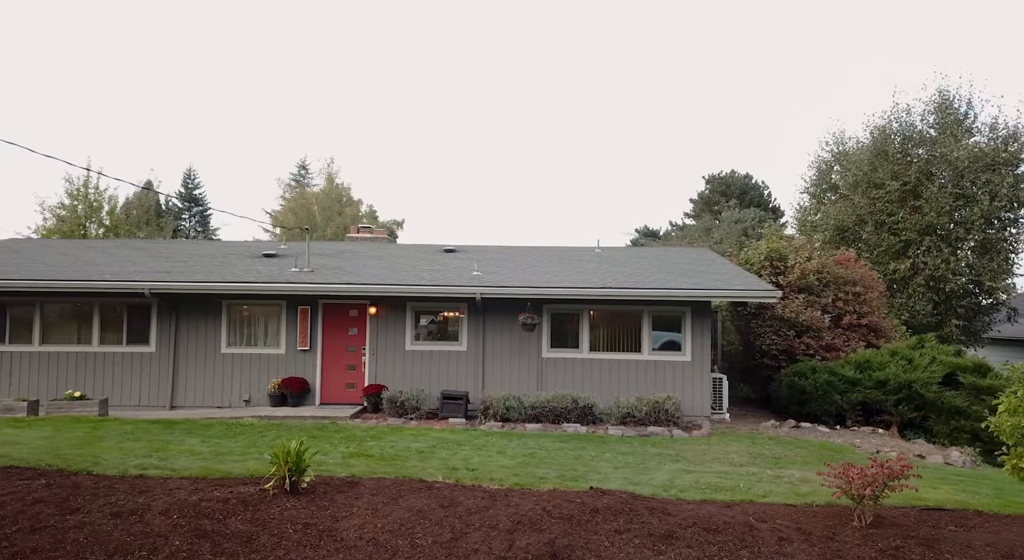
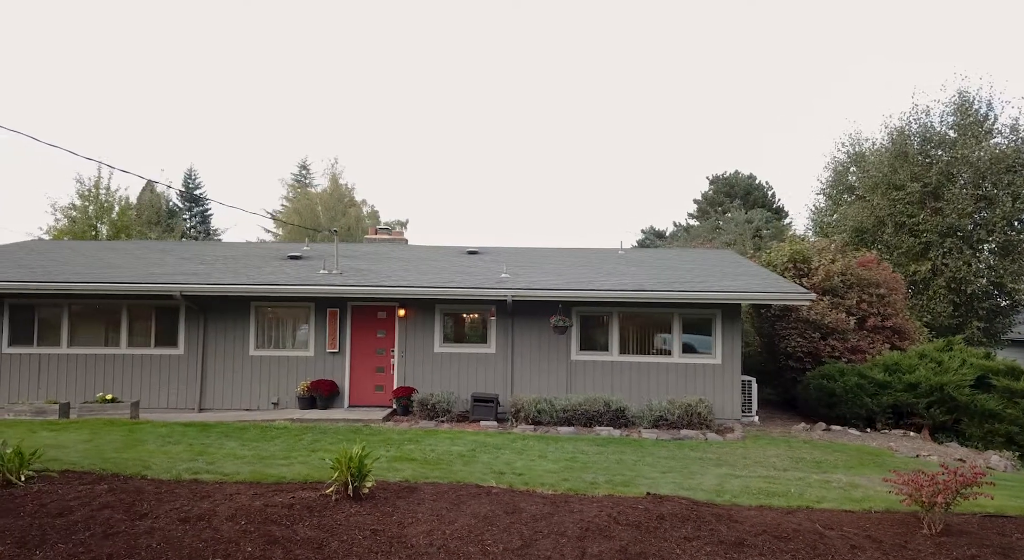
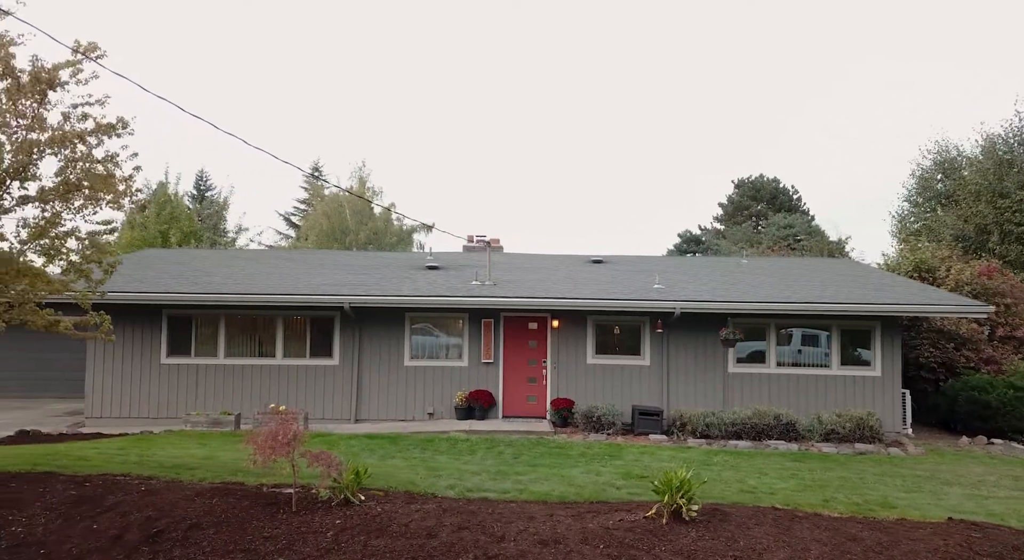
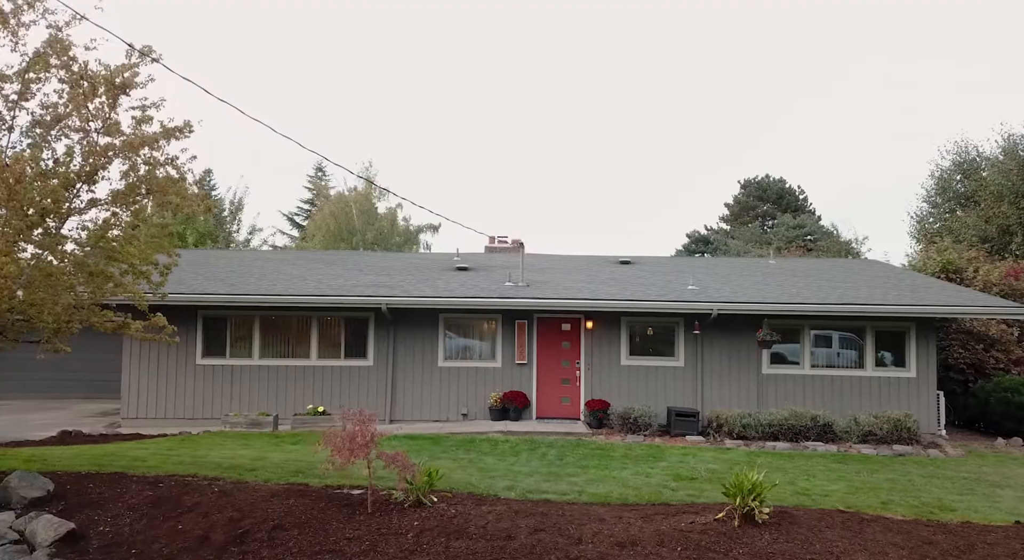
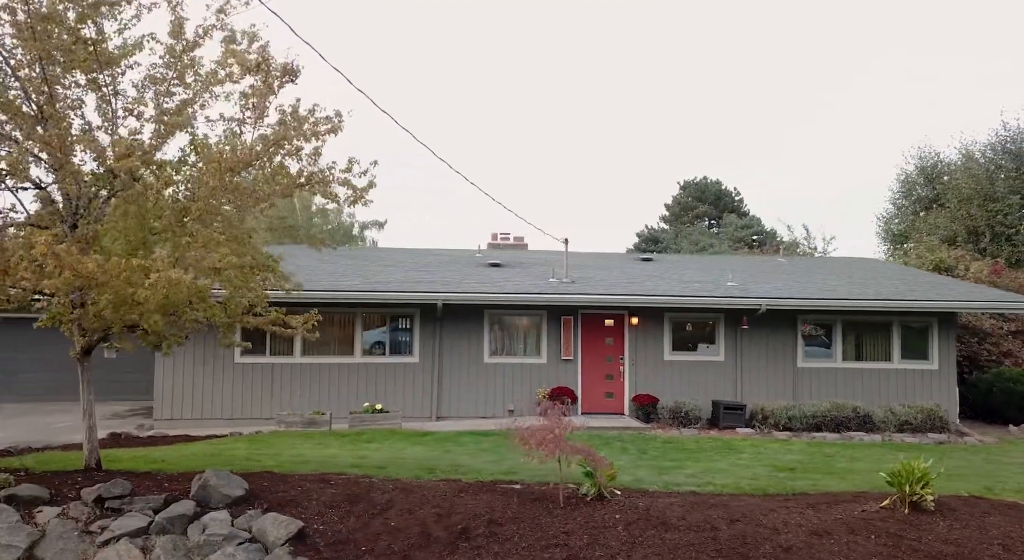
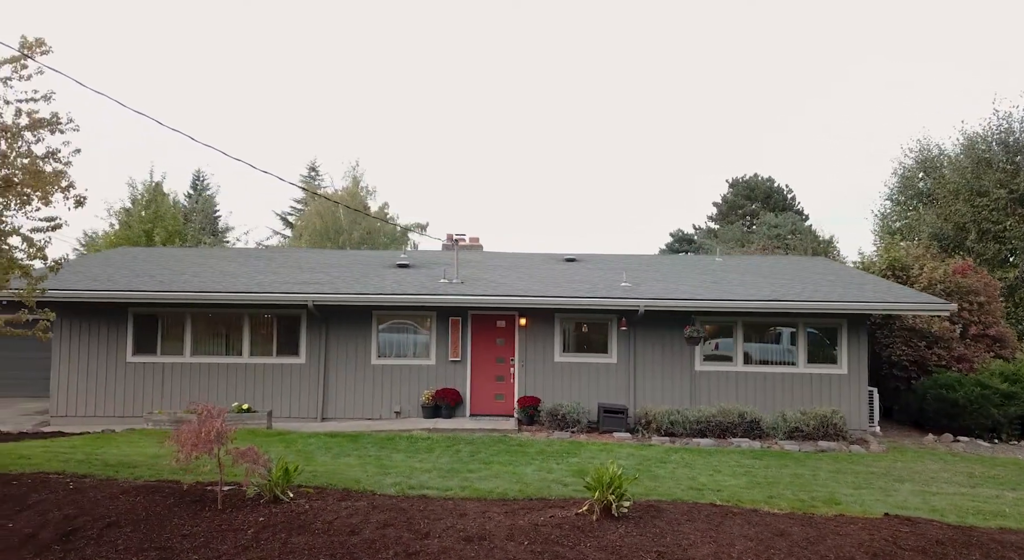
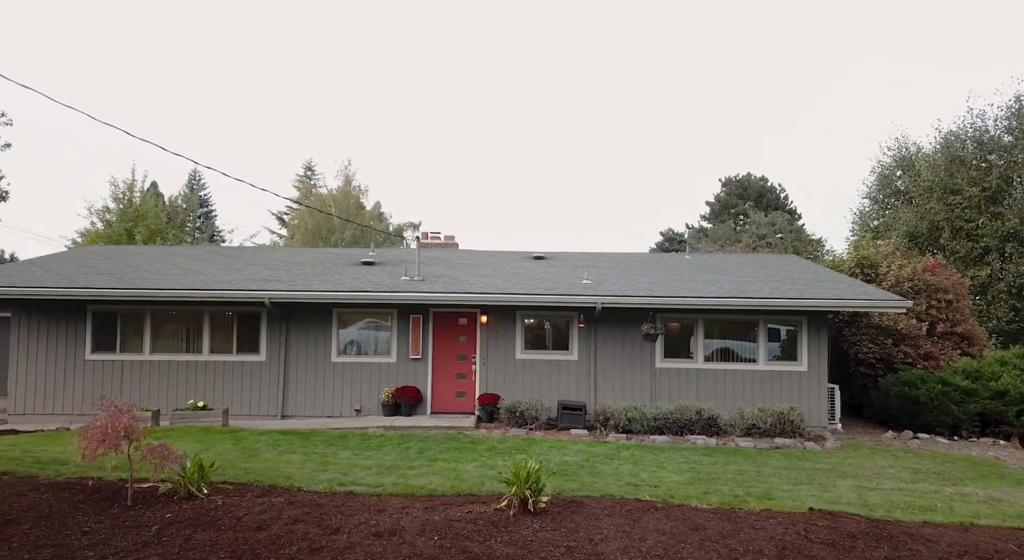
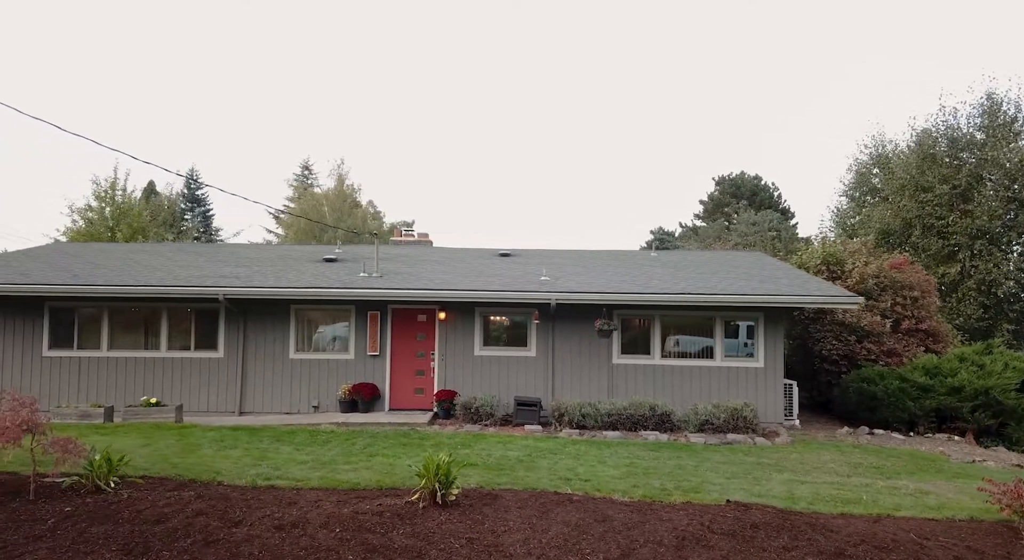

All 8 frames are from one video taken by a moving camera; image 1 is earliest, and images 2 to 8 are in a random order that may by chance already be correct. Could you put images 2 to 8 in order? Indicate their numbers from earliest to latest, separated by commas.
2, 8, 7, 6, 3, 4, 5
